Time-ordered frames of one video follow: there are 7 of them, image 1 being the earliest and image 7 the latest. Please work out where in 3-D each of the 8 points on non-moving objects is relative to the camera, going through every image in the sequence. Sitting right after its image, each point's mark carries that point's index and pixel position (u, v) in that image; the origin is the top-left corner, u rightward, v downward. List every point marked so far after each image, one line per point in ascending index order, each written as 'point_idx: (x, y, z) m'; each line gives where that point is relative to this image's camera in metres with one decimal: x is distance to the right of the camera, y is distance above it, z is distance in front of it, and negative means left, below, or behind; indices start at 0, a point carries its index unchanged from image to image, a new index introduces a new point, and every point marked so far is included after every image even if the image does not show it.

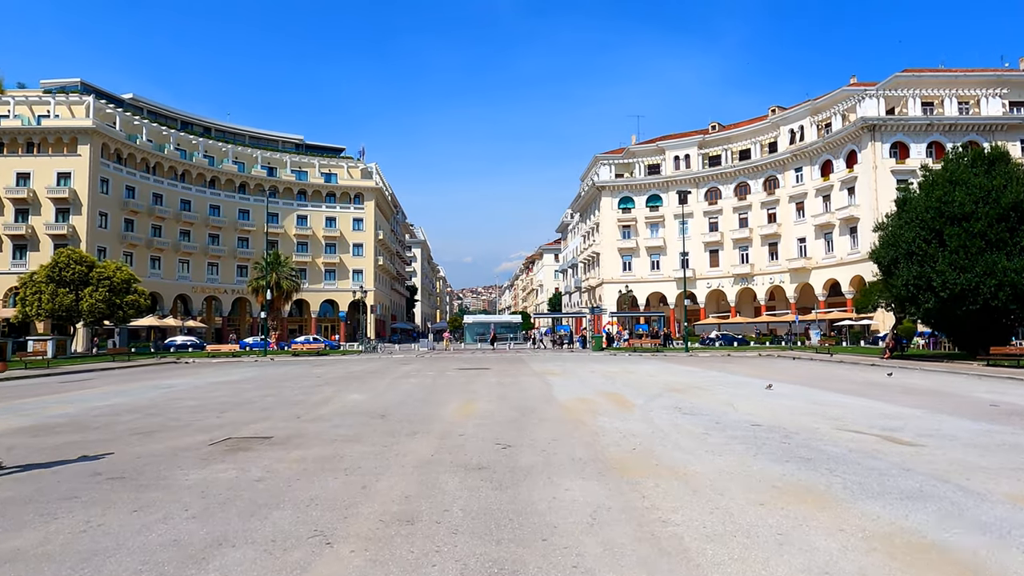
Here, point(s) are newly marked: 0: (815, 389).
0: (+7.1, -2.4, +15.7) m
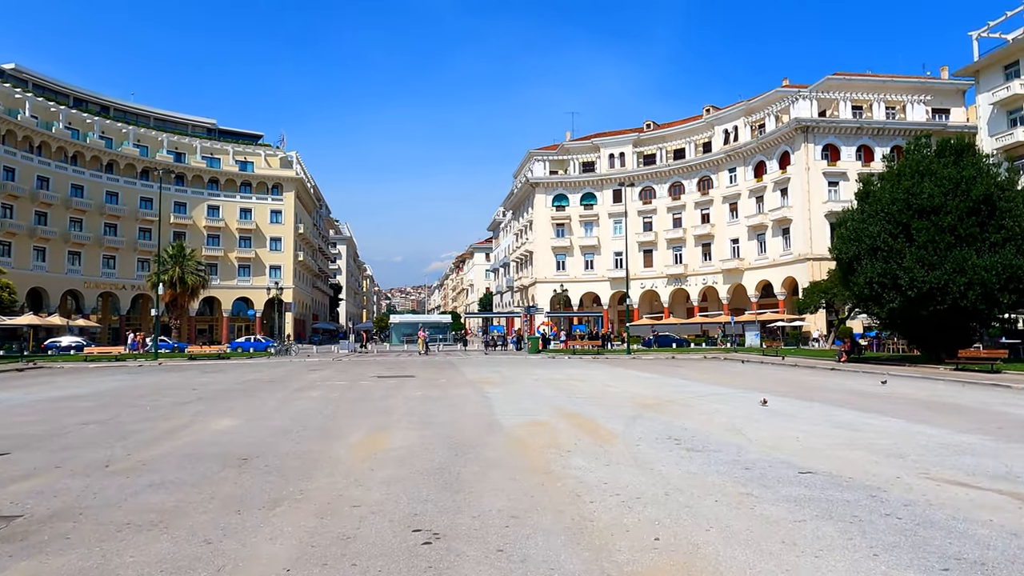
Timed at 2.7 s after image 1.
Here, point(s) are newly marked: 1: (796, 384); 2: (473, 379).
0: (+5.8, -2.2, +12.8) m
1: (+8.0, -2.8, +18.9) m
2: (-1.1, -2.6, +18.9) m
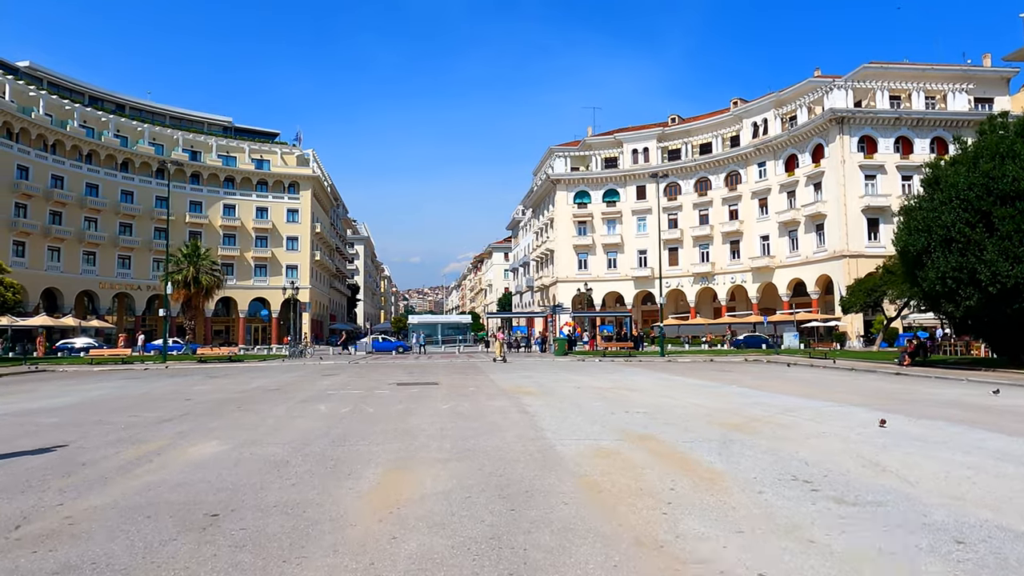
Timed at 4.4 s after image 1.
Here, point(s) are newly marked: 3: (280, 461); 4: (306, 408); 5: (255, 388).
0: (+6.6, -2.1, +10.3) m
1: (+9.0, -2.6, +16.4) m
2: (-0.2, -2.5, +16.6) m
3: (-2.6, -2.0, +7.6) m
4: (-3.9, -2.3, +12.7) m
5: (-6.8, -2.7, +17.7) m
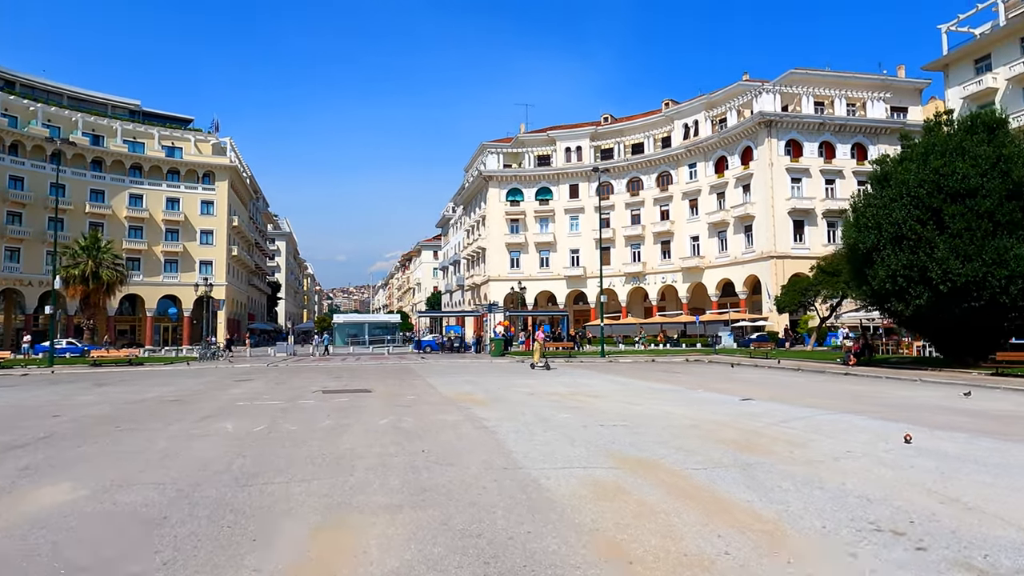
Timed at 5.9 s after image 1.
0: (+6.1, -2.0, +9.0) m
1: (+7.7, -2.6, +15.3) m
2: (-1.4, -2.3, +14.5) m
3: (-2.8, -1.8, +5.3) m
4: (-4.7, -2.1, +10.2) m
5: (-8.1, -2.5, +14.9) m
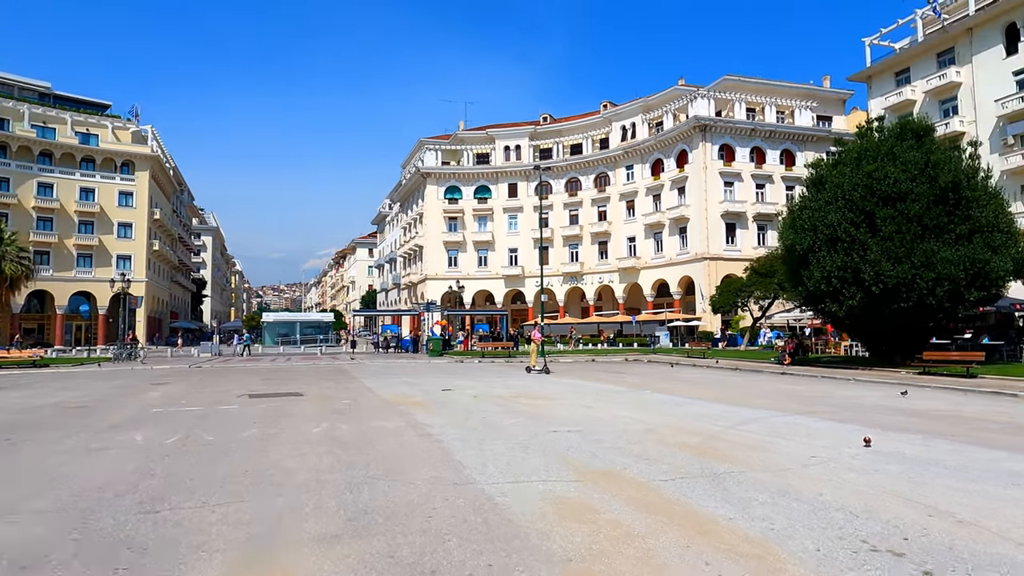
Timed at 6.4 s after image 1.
0: (+5.4, -2.0, +8.9) m
1: (+6.5, -2.6, +15.3) m
2: (-2.6, -2.3, +13.7) m
3: (-3.1, -1.7, +4.3) m
4: (-5.4, -2.0, +9.0) m
5: (-9.3, -2.4, +13.4) m
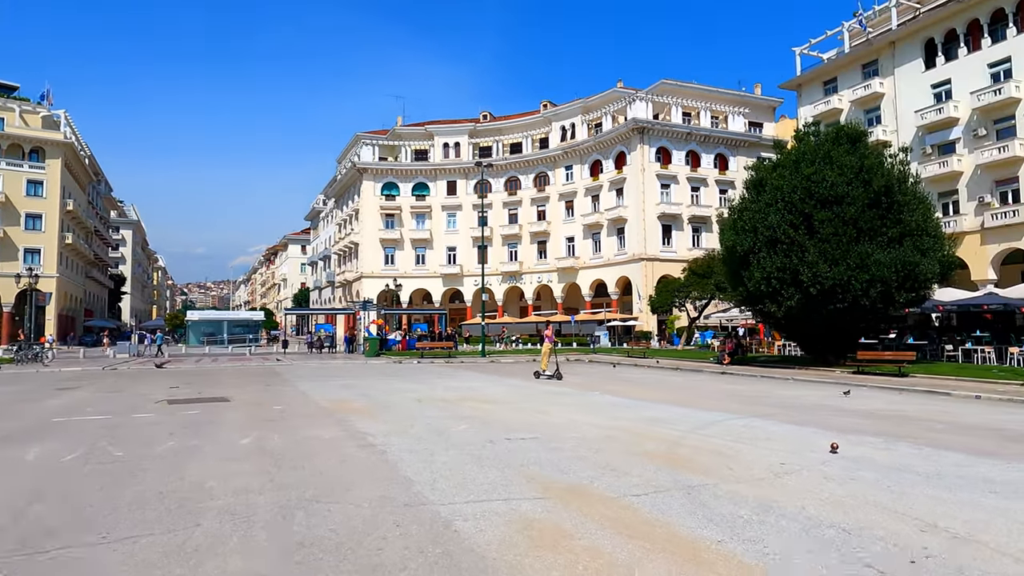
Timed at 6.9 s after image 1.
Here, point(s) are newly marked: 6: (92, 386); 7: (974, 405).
0: (+4.8, -2.0, +8.7) m
1: (+5.2, -2.6, +15.2) m
2: (-3.6, -2.2, +12.7) m
3: (-3.2, -1.7, +3.4) m
4: (-6.0, -1.9, +7.8) m
5: (-10.3, -2.2, +11.8) m
6: (-11.8, -2.8, +18.8) m
7: (+10.3, -2.5, +14.6) m
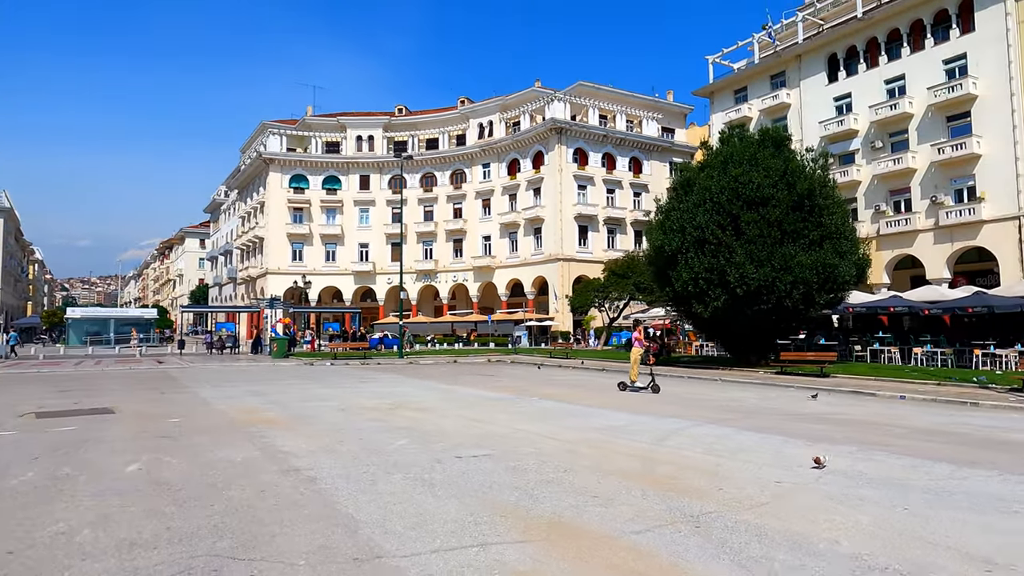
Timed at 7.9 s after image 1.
0: (+4.2, -2.0, +8.1) m
1: (+3.7, -2.5, +14.7) m
2: (-4.7, -2.1, +11.0) m
3: (-3.0, -1.6, +1.8) m
4: (-6.4, -1.8, +5.9) m
5: (-11.2, -2.1, +9.2) m
6: (-13.6, -2.6, +15.9) m
7: (+8.9, -2.6, +14.8) m
